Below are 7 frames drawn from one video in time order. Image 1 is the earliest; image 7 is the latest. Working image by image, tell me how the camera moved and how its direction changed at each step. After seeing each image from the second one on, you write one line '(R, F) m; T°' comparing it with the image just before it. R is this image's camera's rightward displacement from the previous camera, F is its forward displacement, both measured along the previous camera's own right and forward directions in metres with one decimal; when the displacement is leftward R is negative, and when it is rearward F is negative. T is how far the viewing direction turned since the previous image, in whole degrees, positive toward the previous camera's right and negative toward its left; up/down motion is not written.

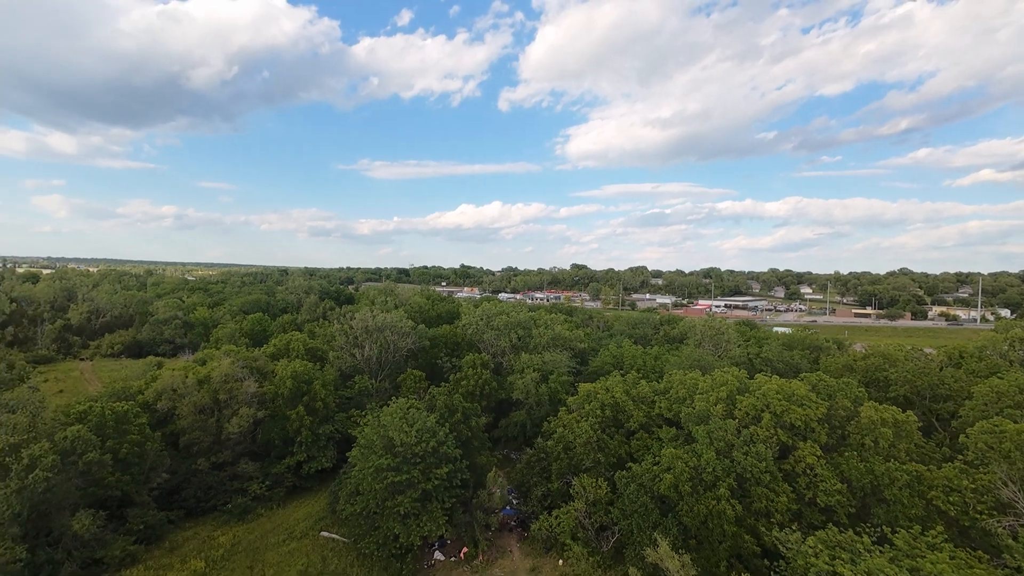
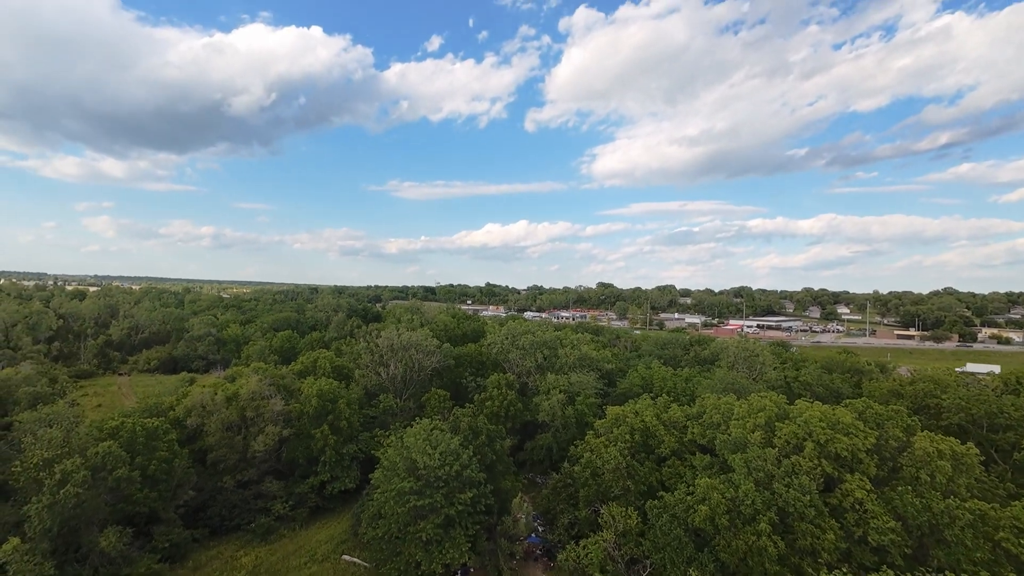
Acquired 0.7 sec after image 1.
(0.0, +0.5) m; -3°
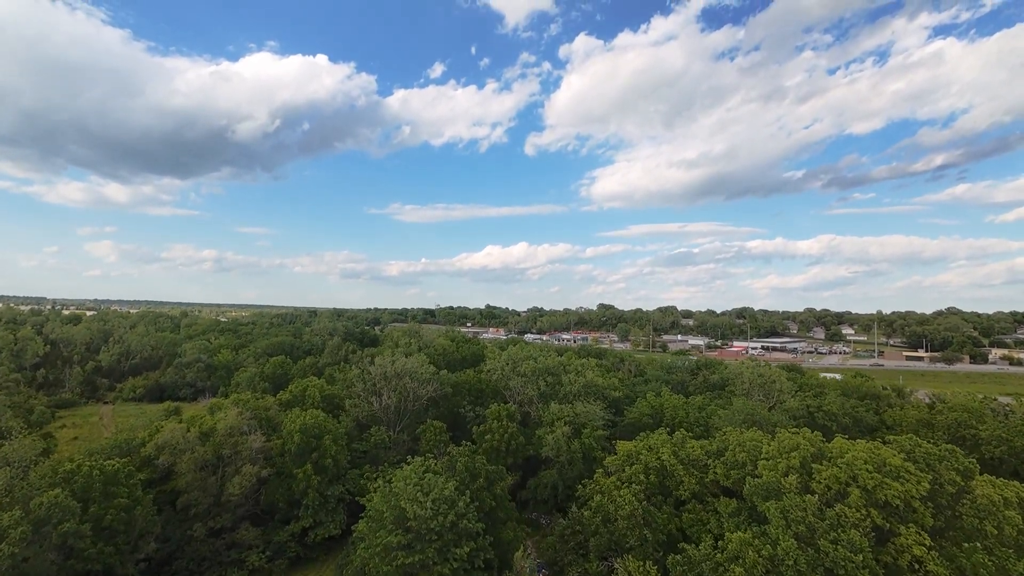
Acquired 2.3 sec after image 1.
(0.0, +2.5) m; 0°
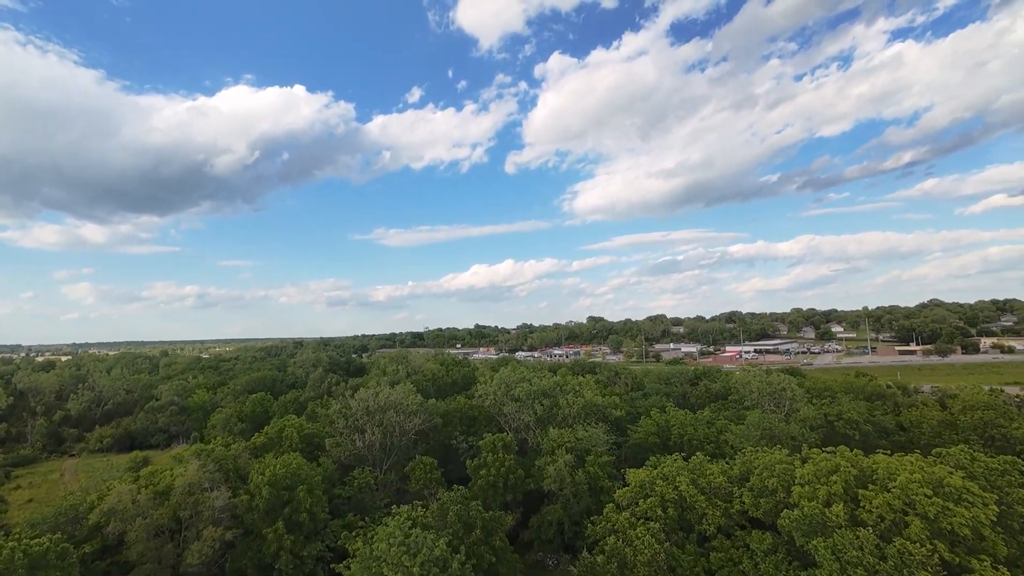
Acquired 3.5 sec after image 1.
(+0.1, +2.9) m; +1°
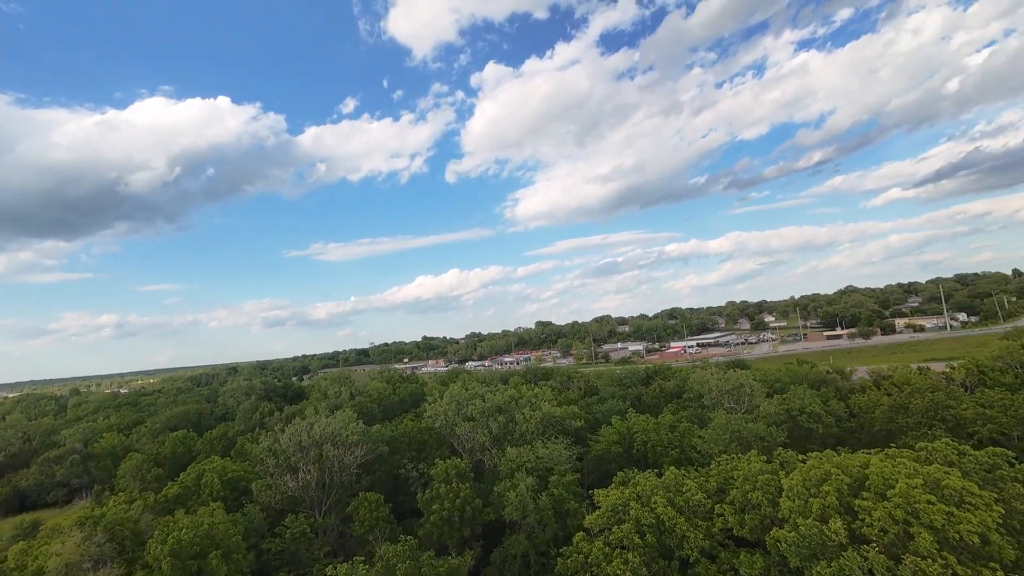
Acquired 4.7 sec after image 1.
(+0.1, +3.0) m; +6°
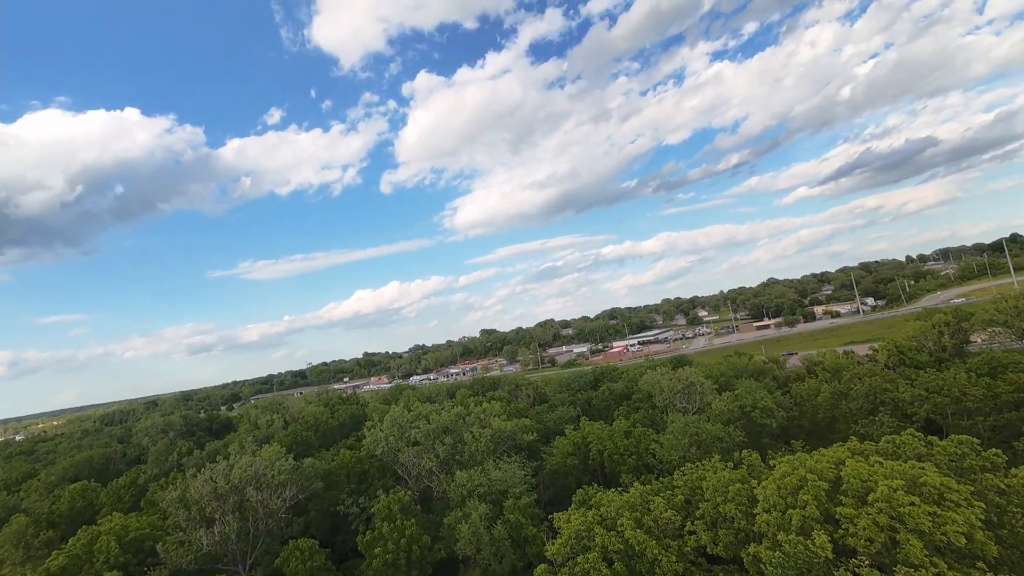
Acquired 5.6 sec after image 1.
(+0.2, +2.4) m; +7°
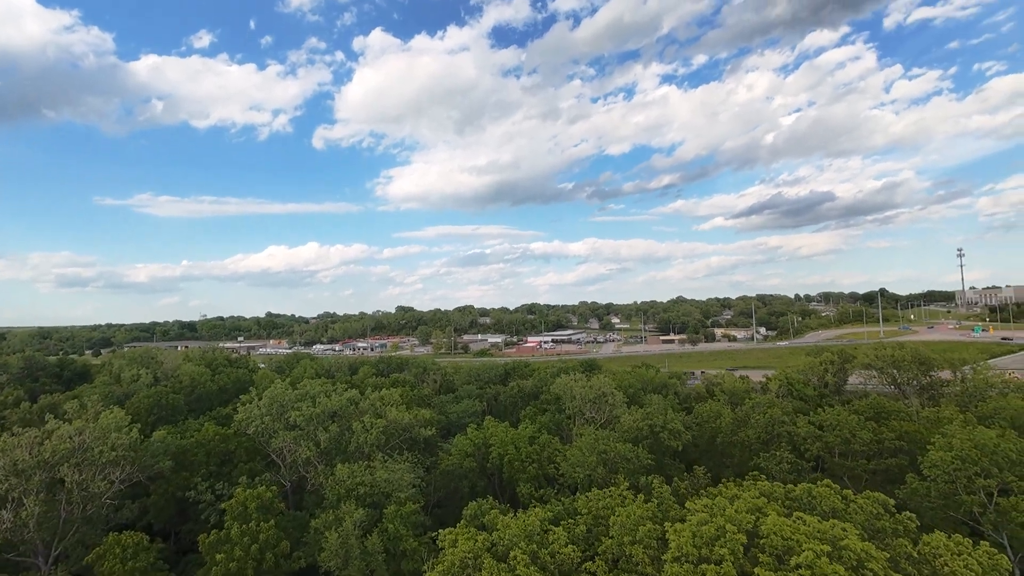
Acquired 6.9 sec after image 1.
(+0.3, +3.2) m; +9°
